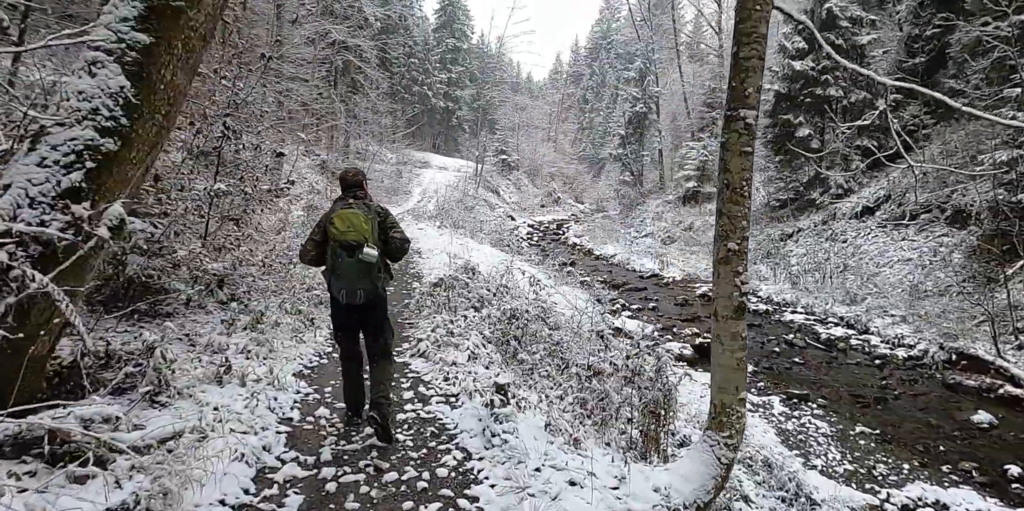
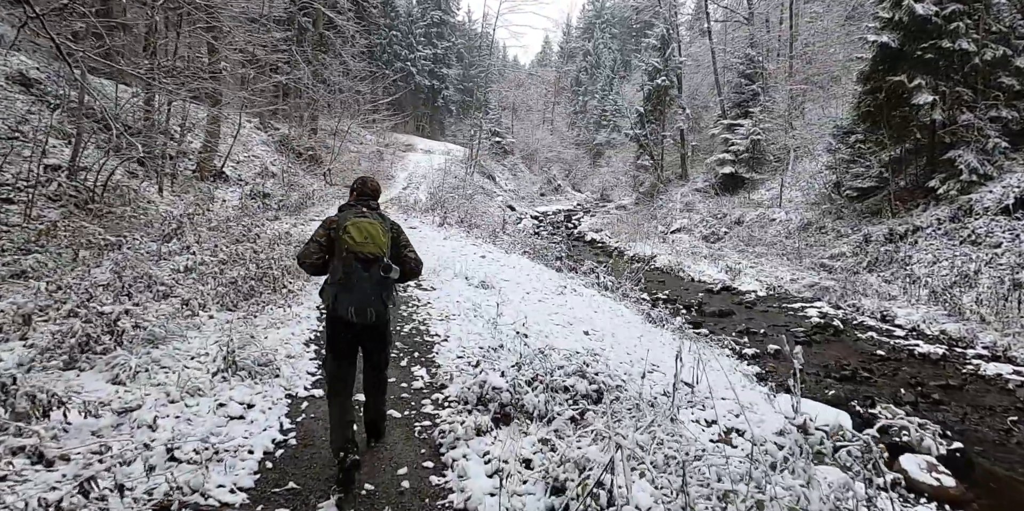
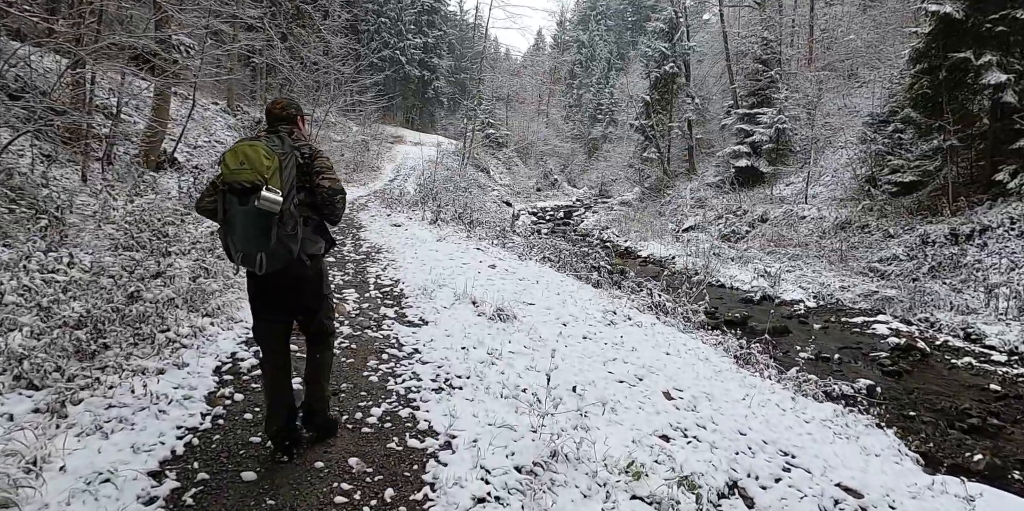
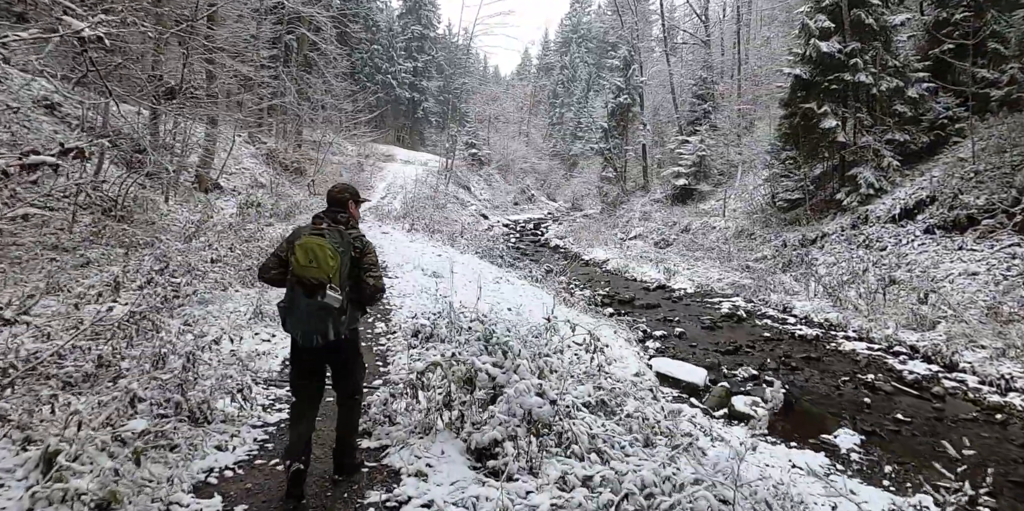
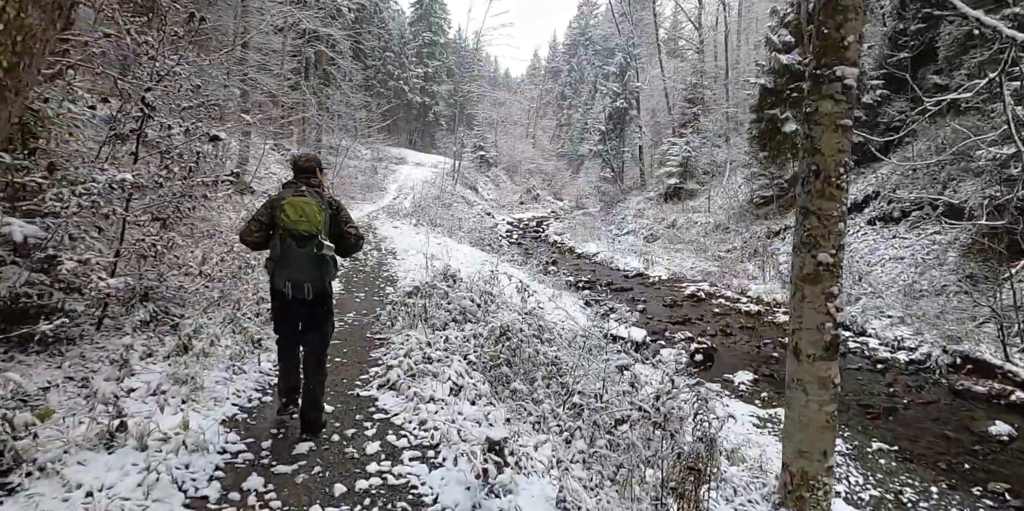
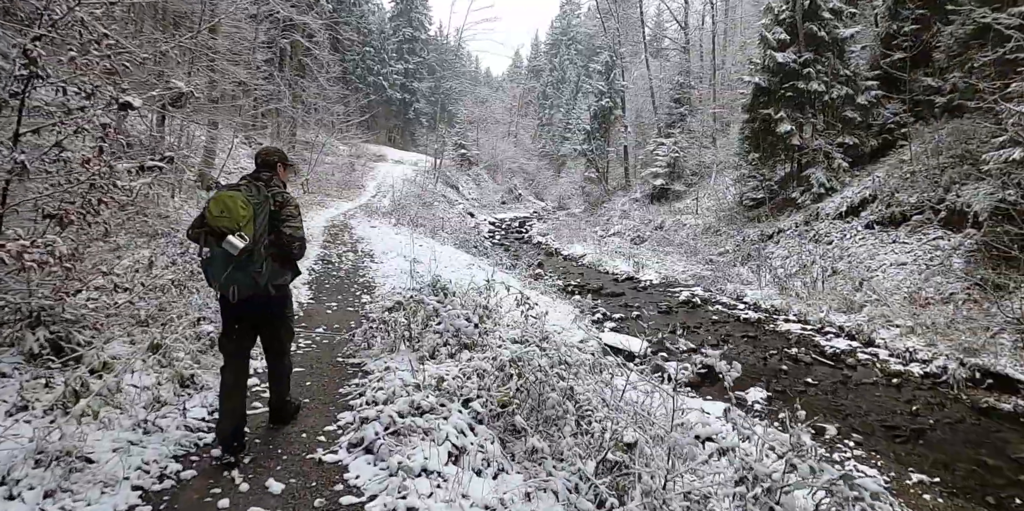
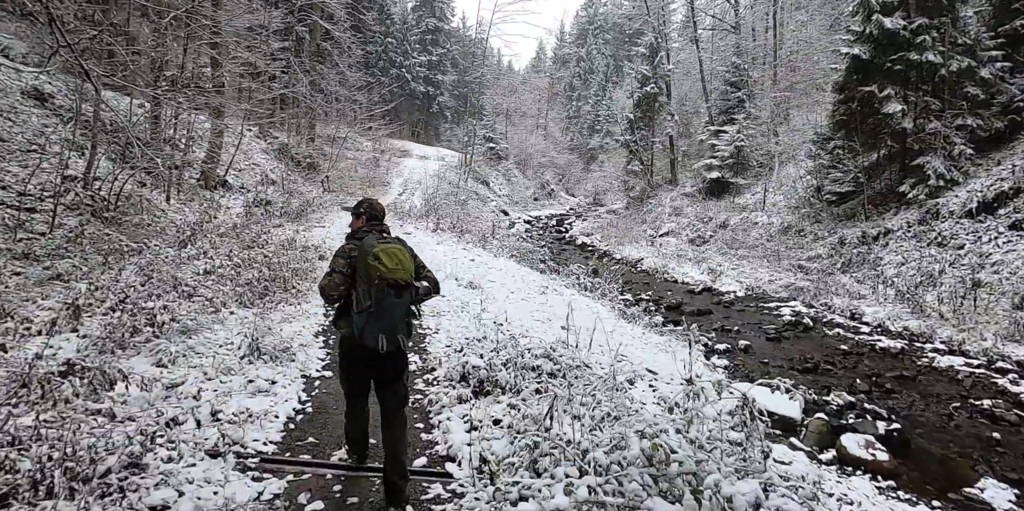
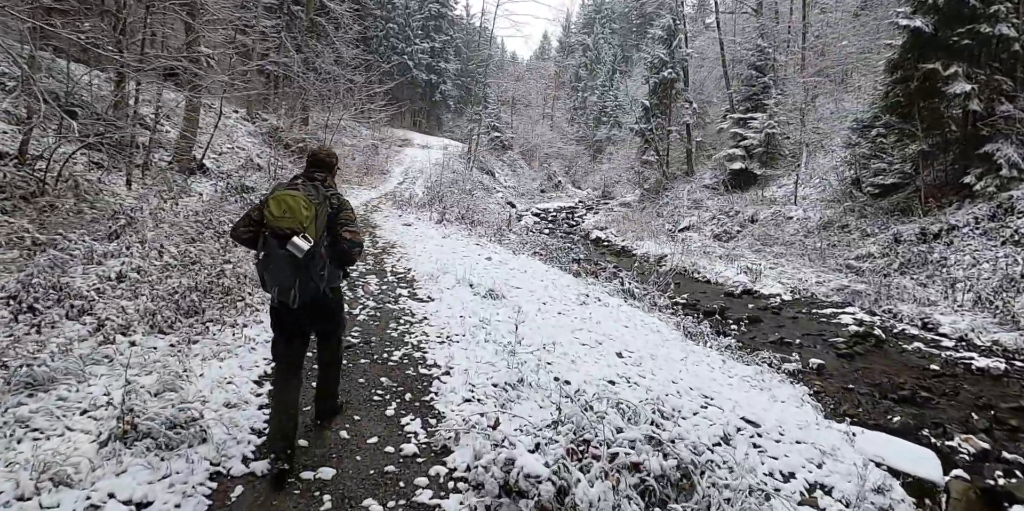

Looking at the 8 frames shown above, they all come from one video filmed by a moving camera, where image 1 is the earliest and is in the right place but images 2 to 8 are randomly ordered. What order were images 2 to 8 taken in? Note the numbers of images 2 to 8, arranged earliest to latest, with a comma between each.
5, 6, 4, 7, 2, 8, 3
